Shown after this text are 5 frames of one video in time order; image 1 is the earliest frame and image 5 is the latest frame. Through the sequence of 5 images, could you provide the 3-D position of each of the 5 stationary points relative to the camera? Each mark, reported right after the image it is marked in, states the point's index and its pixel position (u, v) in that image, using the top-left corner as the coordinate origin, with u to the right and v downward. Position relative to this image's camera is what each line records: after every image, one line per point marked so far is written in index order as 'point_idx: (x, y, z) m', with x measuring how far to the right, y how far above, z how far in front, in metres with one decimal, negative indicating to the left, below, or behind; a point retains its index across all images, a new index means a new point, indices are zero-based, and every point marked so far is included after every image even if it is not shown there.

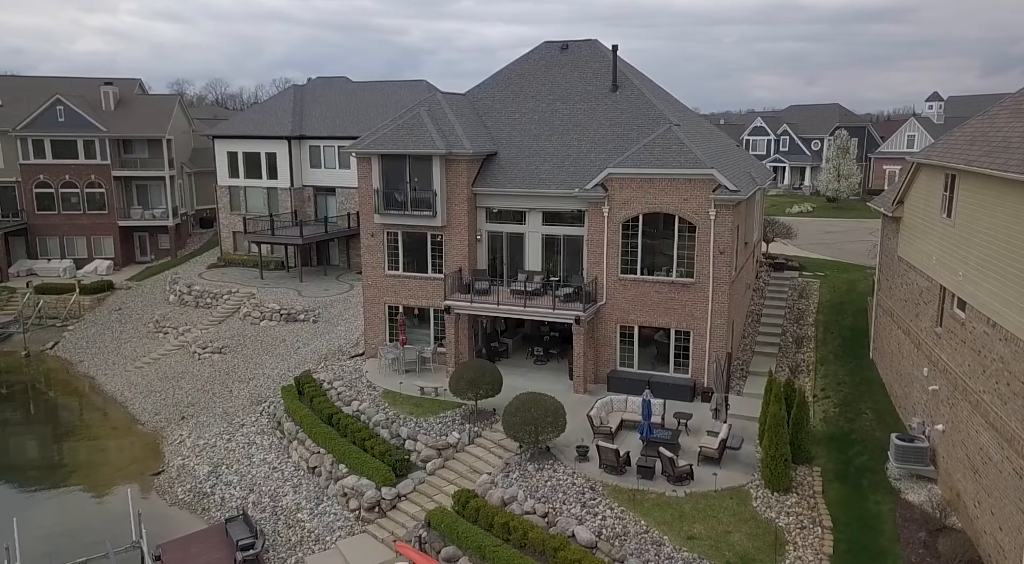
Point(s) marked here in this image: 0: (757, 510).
0: (+5.2, -4.8, +15.3) m
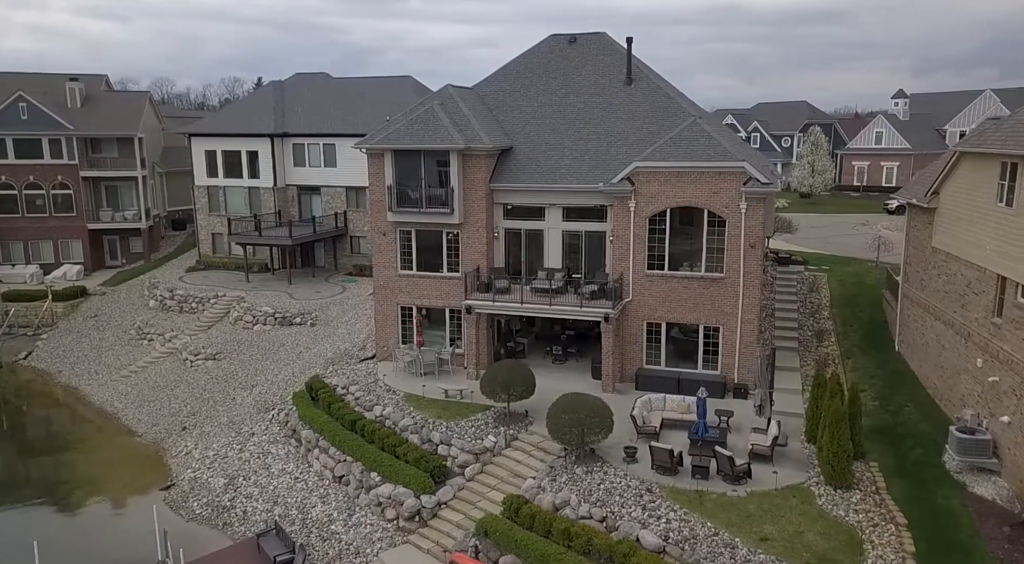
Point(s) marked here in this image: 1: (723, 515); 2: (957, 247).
0: (+6.4, -4.7, +15.0) m
1: (+4.3, -4.8, +15.0) m
2: (+11.1, +0.9, +18.1) m
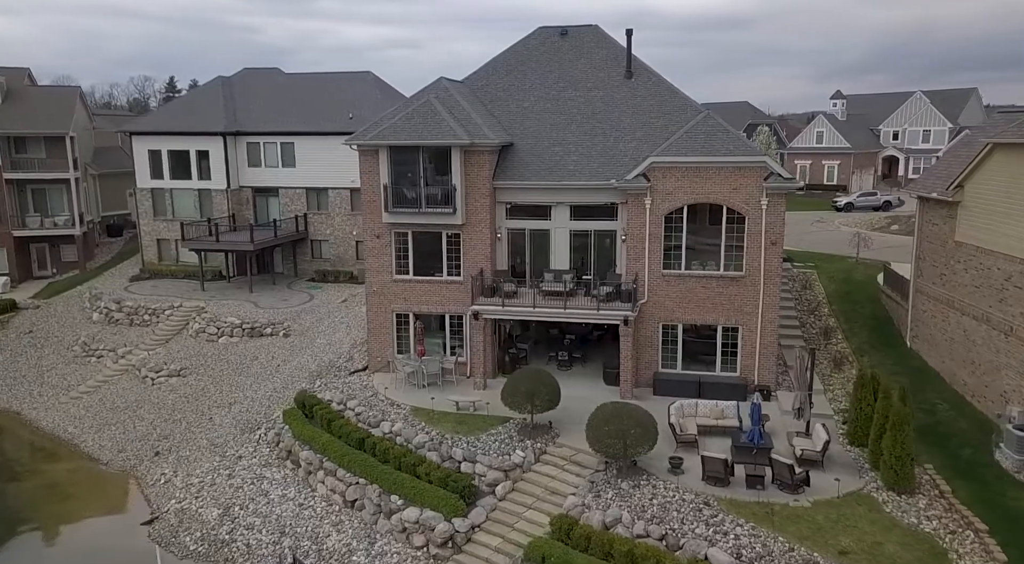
0: (+7.5, -4.6, +14.3) m
1: (+5.5, -4.8, +14.1) m
2: (+11.8, +1.0, +17.9) m
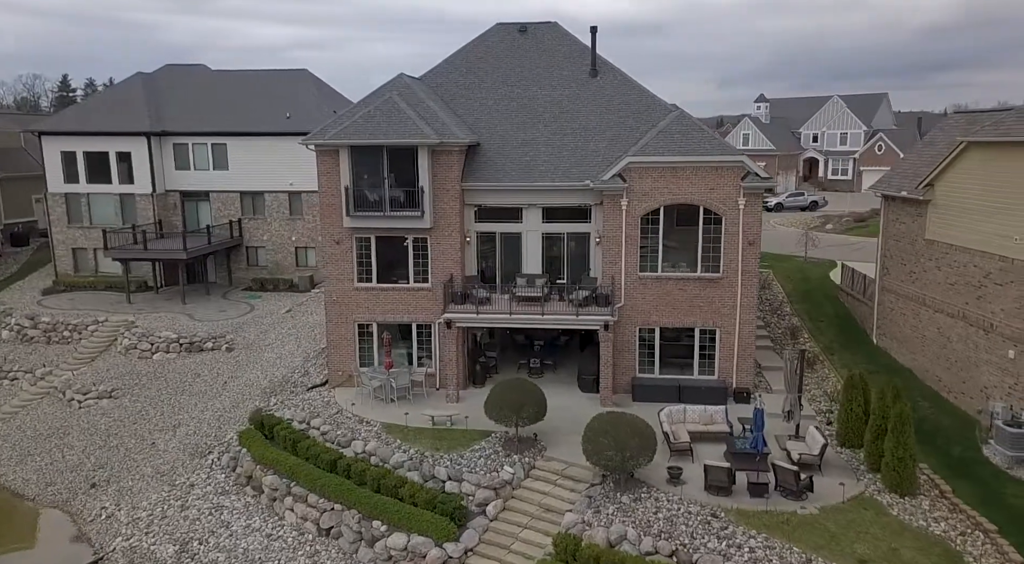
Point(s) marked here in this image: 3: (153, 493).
0: (+7.6, -4.6, +14.2) m
1: (+5.6, -4.8, +13.7) m
2: (+11.3, +1.1, +18.2) m
3: (-9.7, -5.7, +19.8) m
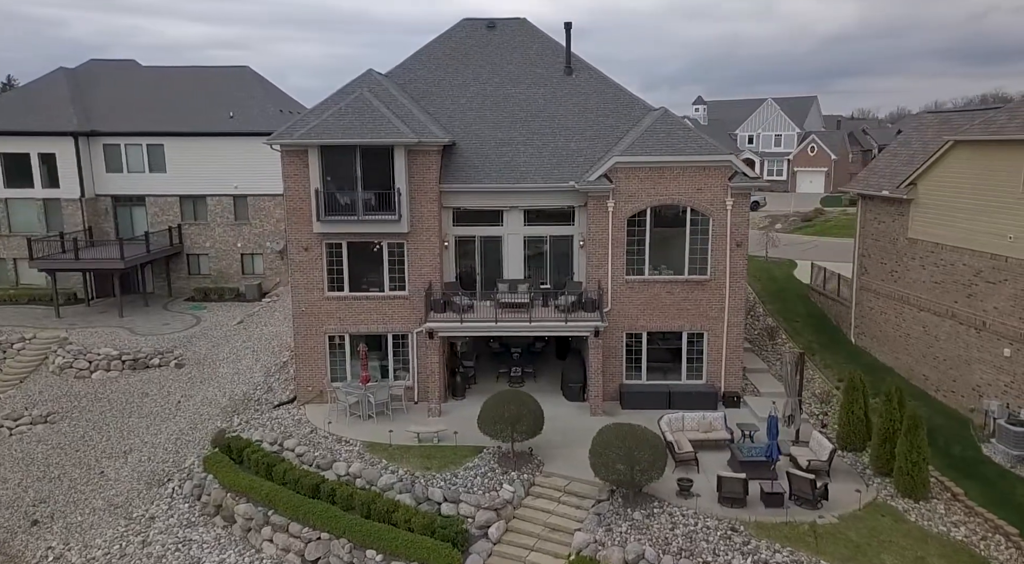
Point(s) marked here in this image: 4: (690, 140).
0: (+7.8, -4.6, +13.9) m
1: (+5.8, -4.8, +13.3) m
2: (+11.1, +1.1, +18.3) m
3: (-9.9, -6.0, +17.9) m
4: (+4.8, +3.8, +19.9) m
